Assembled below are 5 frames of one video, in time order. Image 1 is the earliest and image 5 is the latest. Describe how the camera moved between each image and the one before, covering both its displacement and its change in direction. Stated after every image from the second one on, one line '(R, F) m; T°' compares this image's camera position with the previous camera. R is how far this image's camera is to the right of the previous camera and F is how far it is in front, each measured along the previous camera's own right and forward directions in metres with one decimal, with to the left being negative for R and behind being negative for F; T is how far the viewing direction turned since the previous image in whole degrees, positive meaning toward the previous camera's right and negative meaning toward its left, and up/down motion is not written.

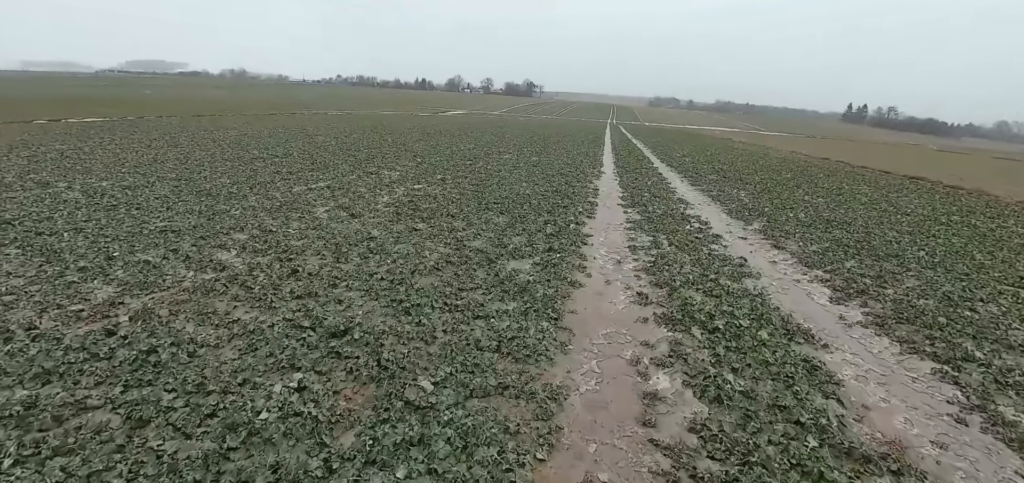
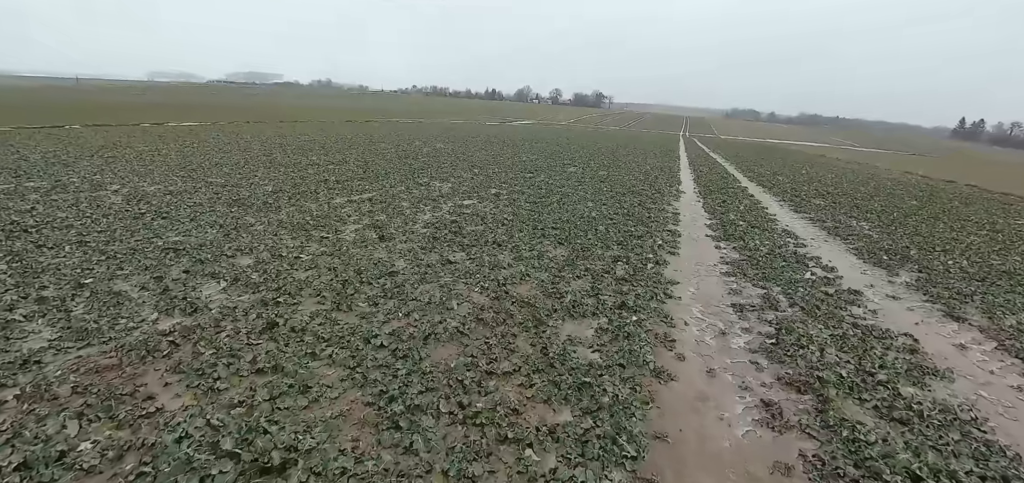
(0.0, +3.1) m; -8°
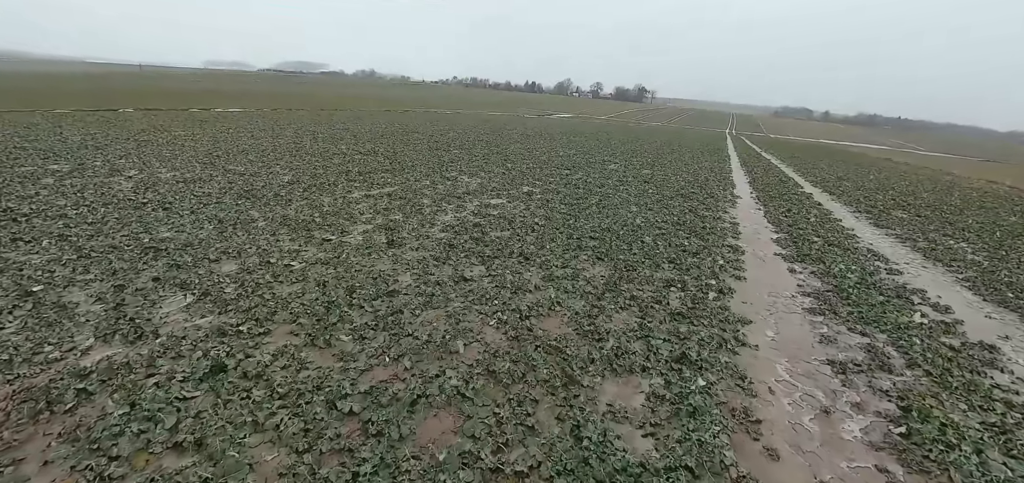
(+0.1, +2.1) m; -4°
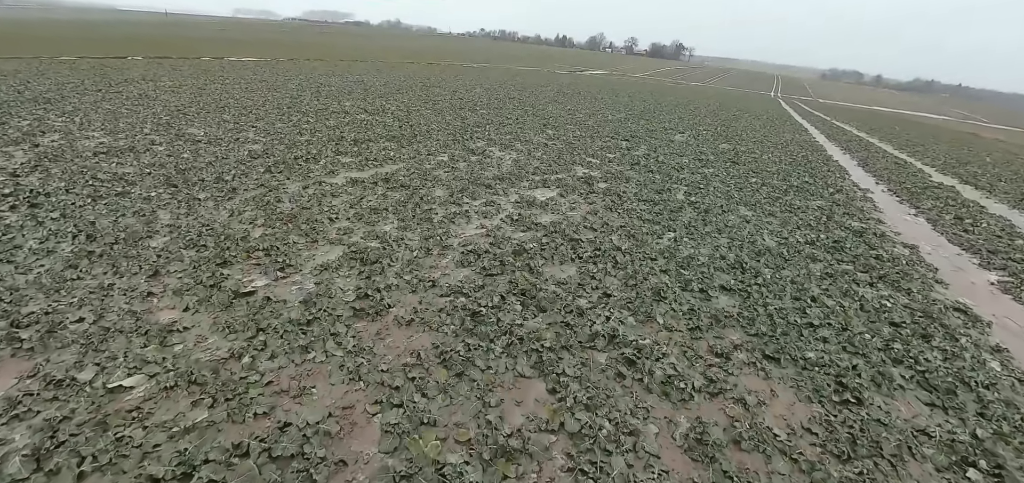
(-0.9, +5.6) m; -3°
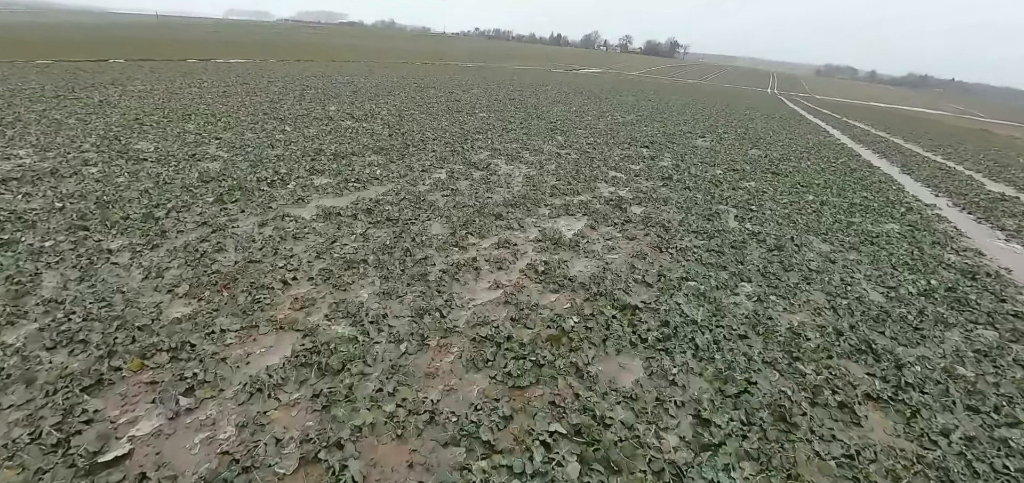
(-0.5, +2.5) m; 0°
